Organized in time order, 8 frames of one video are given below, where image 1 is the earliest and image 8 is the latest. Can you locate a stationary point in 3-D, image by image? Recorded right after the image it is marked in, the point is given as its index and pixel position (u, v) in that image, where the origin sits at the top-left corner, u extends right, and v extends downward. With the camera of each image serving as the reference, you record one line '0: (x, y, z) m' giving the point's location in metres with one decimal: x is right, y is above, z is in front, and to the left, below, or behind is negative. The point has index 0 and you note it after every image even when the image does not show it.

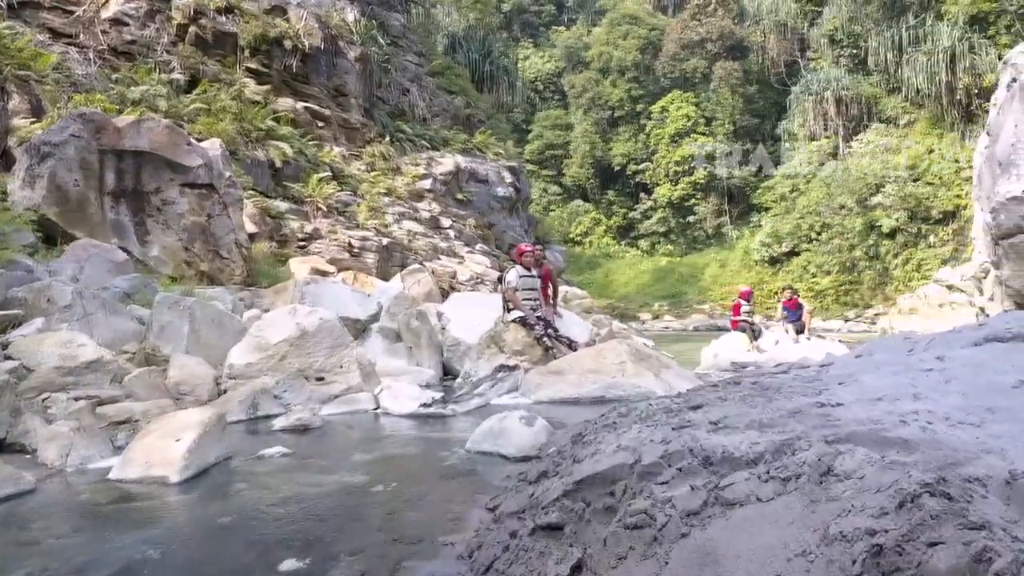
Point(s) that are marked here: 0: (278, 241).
0: (-3.3, +0.7, +11.6) m
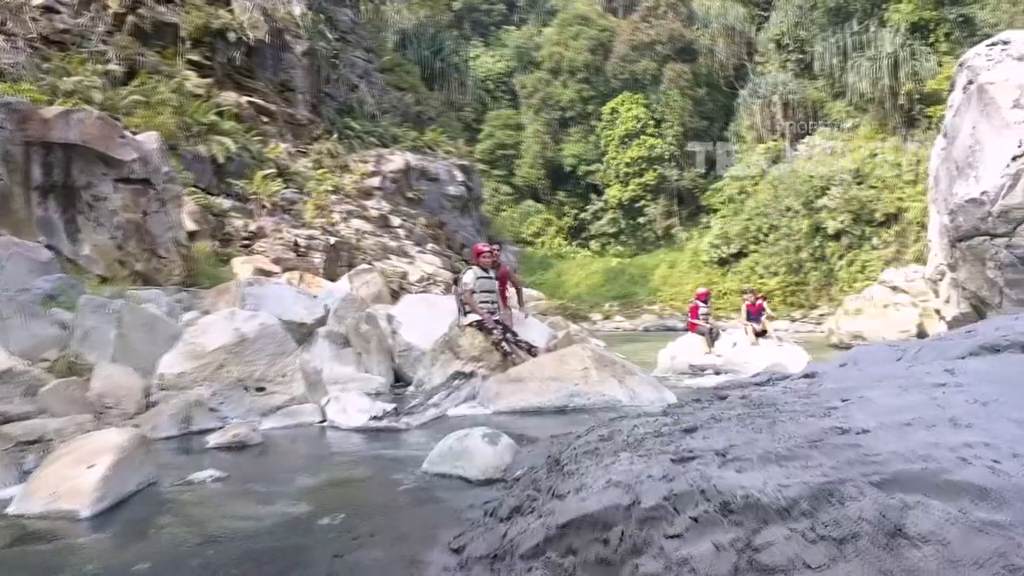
0: (-3.9, +0.6, +11.1) m
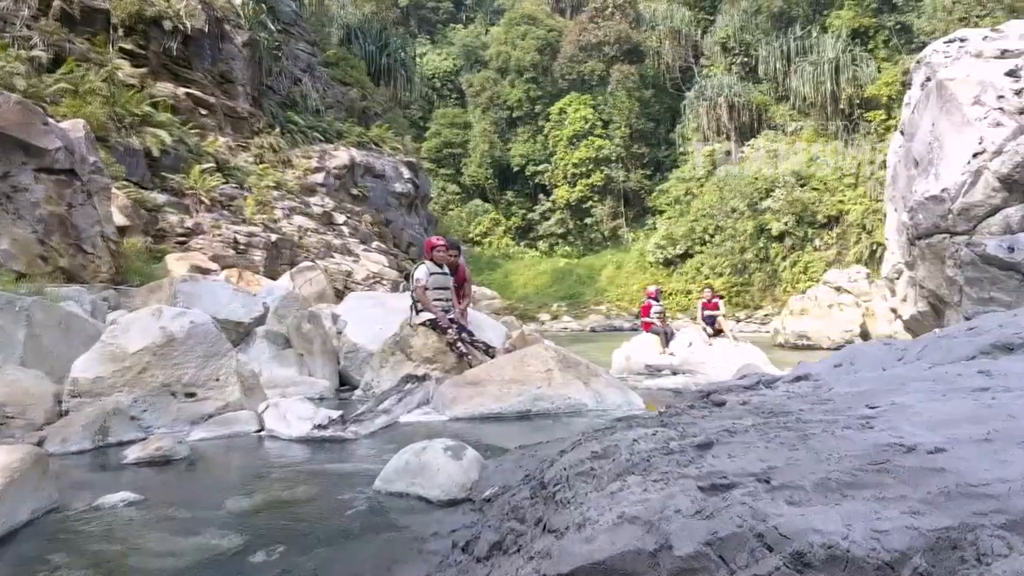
0: (-4.6, +0.7, +10.4) m
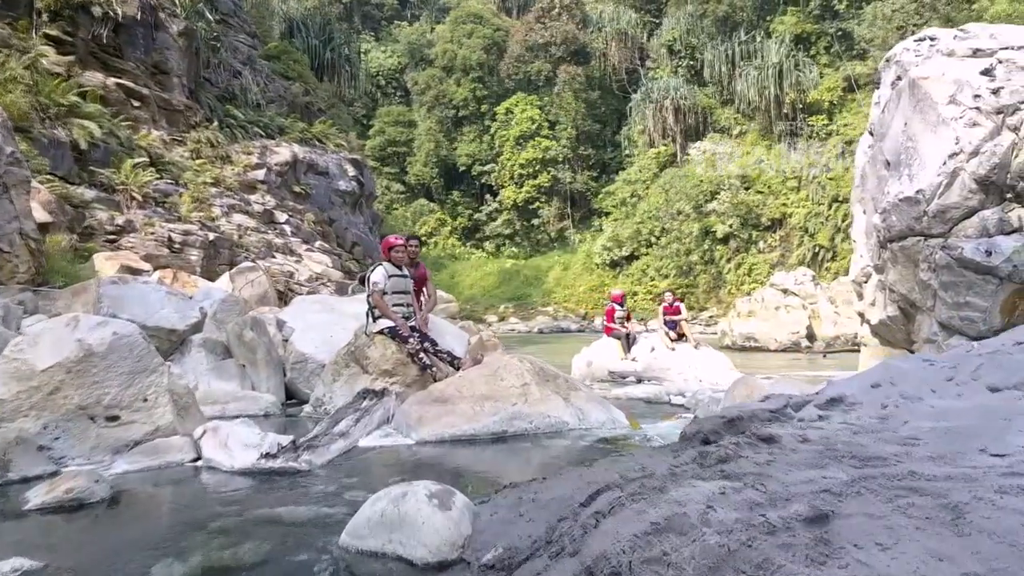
0: (-5.1, +0.6, +9.6) m
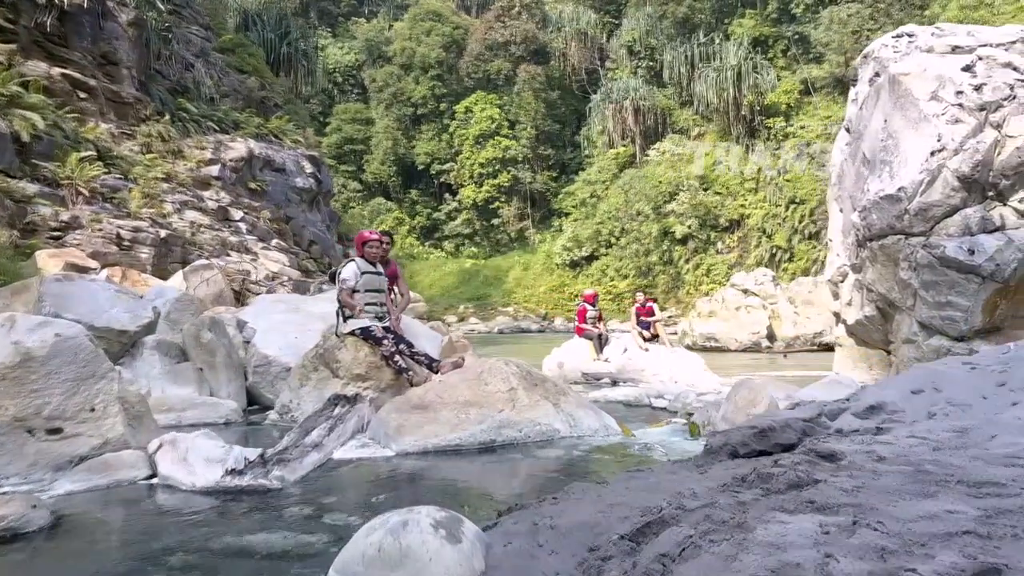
0: (-5.4, +0.7, +9.0) m
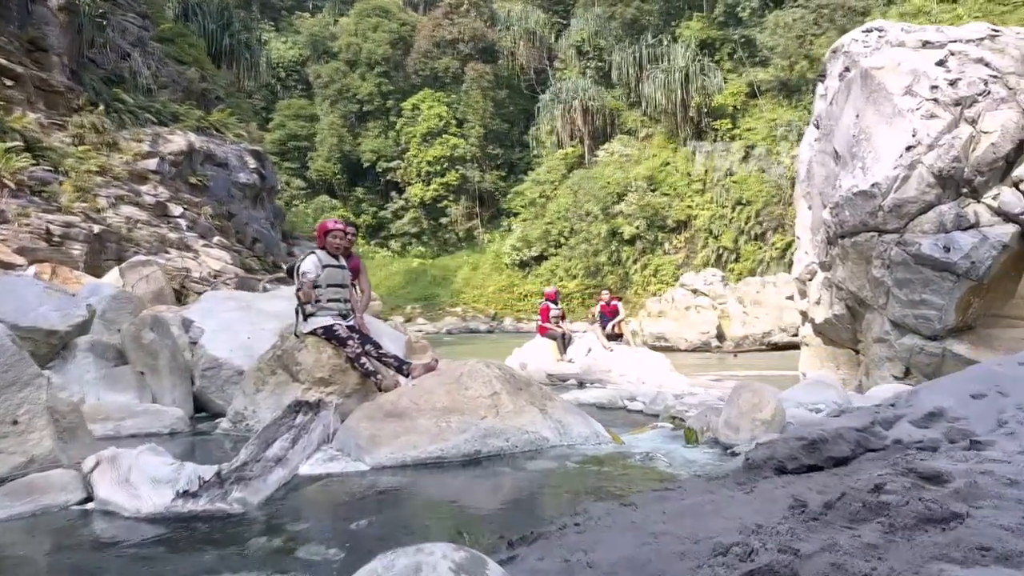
0: (-5.8, +0.7, +8.3) m
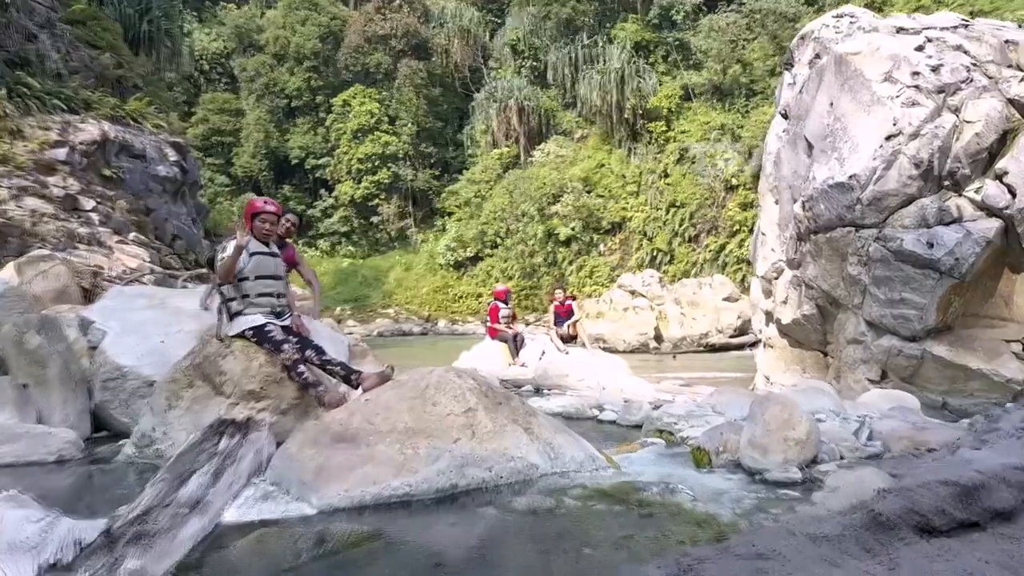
0: (-6.3, +0.7, +7.1) m
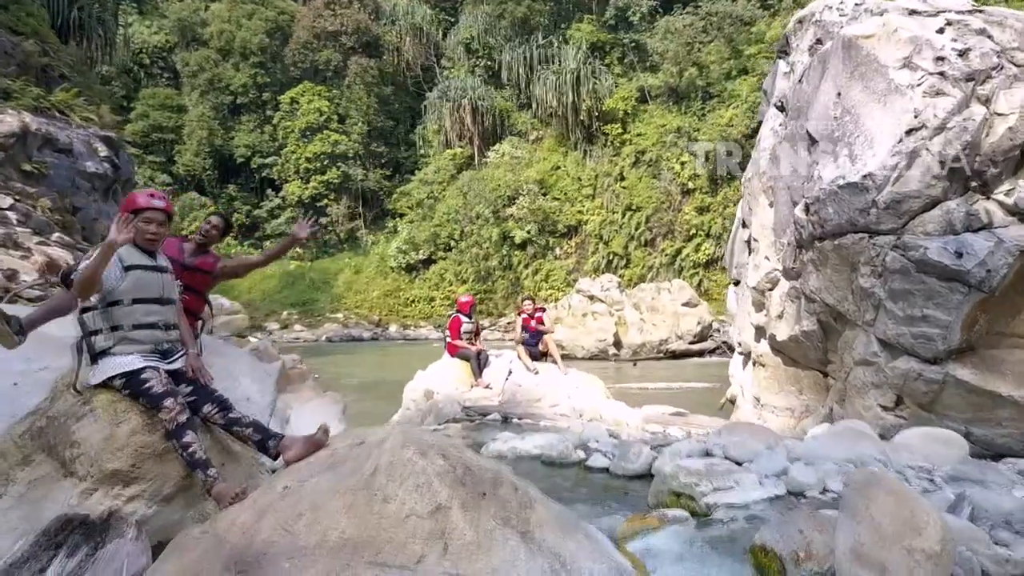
0: (-6.6, +0.6, +5.8) m
